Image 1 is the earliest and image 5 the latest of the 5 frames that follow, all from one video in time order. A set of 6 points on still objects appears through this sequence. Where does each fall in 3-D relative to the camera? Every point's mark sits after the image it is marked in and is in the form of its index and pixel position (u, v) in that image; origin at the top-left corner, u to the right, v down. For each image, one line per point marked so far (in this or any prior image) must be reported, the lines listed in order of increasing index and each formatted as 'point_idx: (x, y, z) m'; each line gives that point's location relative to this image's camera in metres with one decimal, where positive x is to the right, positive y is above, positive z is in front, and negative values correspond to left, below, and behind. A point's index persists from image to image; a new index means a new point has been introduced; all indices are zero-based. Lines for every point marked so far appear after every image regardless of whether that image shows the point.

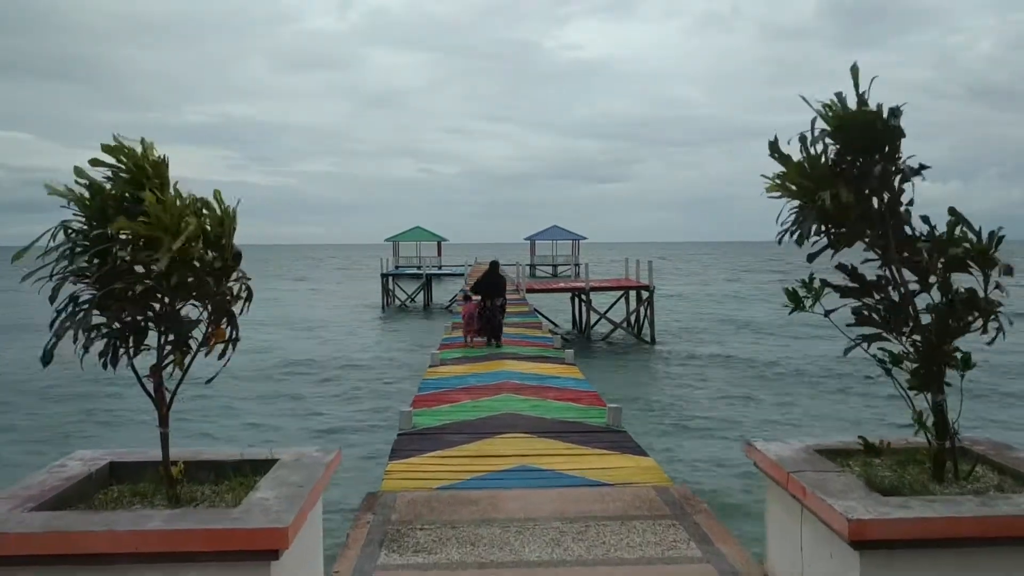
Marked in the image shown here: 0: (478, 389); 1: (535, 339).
0: (-0.5, -1.5, +10.9) m
1: (+0.6, -1.2, +17.6) m
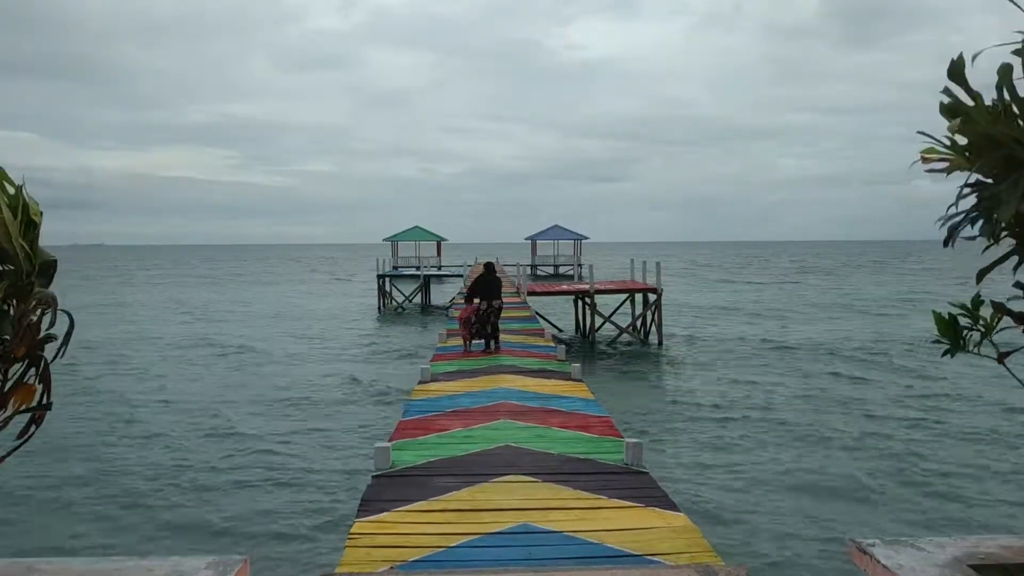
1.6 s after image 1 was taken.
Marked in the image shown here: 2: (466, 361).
0: (-0.5, -1.6, +9.5) m
1: (+0.6, -1.3, +16.2) m
2: (-0.8, -1.4, +13.8) m
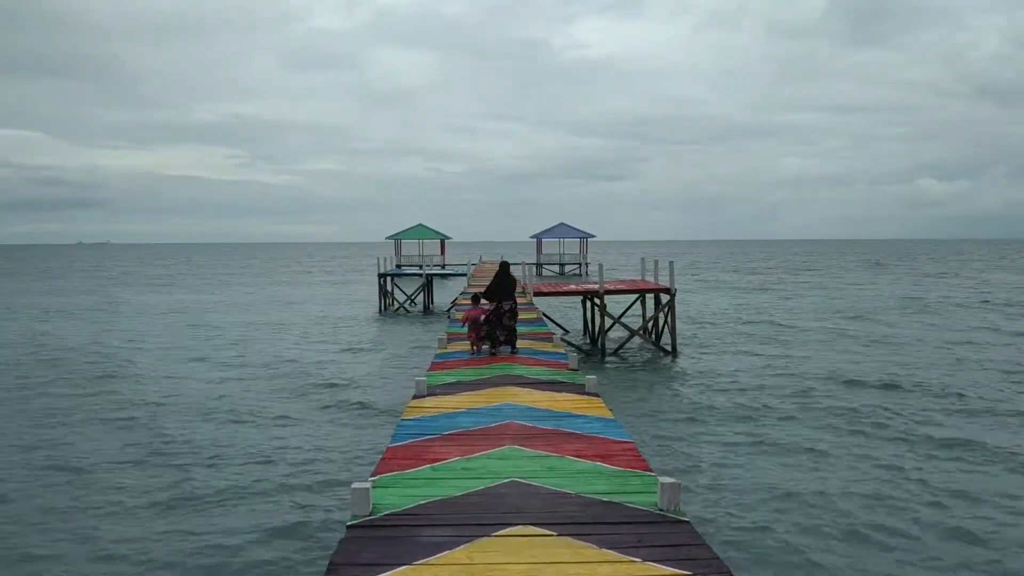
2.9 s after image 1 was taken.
0: (-0.5, -1.7, +8.1) m
1: (+0.8, -1.3, +14.8) m
2: (-0.7, -1.4, +12.4) m
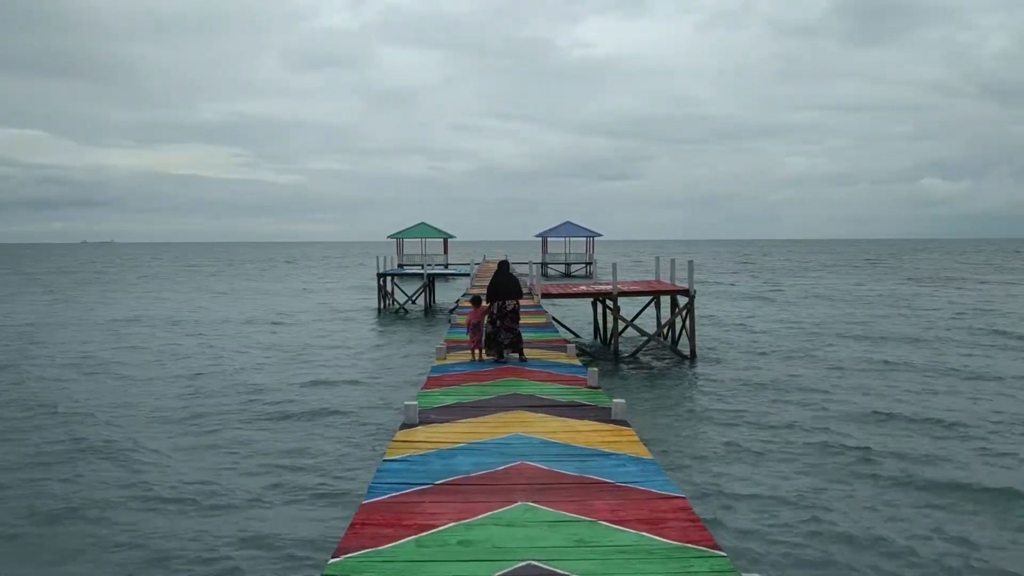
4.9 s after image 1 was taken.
0: (-0.3, -1.7, +6.2) m
1: (+0.9, -1.4, +12.9) m
2: (-0.6, -1.4, +10.6) m
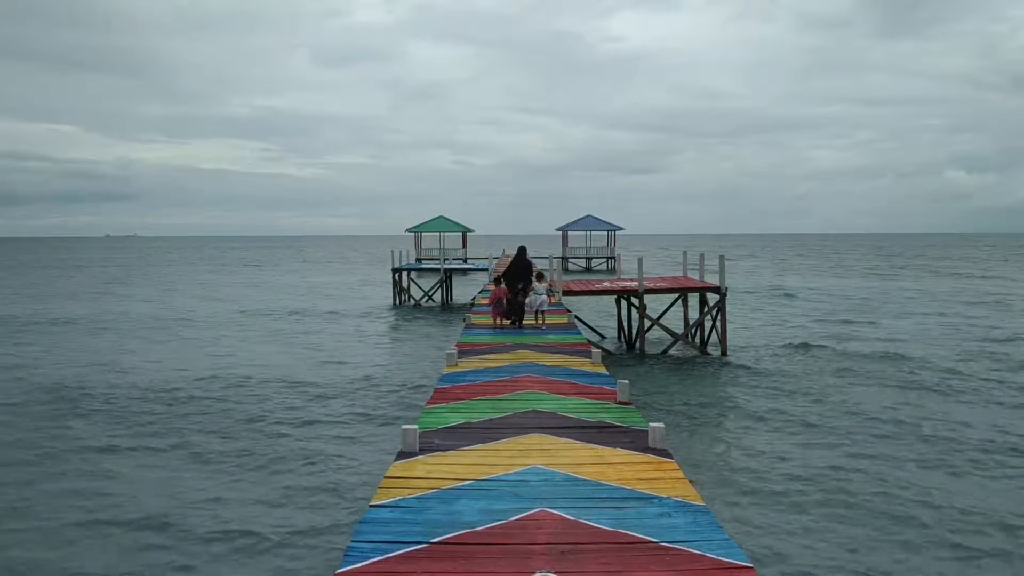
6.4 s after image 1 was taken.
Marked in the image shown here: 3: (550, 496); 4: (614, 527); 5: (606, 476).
0: (-0.2, -1.8, +4.9) m
1: (+1.2, -1.4, +11.5) m
2: (-0.4, -1.4, +9.2) m
3: (+0.3, -1.7, +6.0) m
4: (+0.8, -1.7, +5.4) m
5: (+0.9, -1.6, +6.6) m
